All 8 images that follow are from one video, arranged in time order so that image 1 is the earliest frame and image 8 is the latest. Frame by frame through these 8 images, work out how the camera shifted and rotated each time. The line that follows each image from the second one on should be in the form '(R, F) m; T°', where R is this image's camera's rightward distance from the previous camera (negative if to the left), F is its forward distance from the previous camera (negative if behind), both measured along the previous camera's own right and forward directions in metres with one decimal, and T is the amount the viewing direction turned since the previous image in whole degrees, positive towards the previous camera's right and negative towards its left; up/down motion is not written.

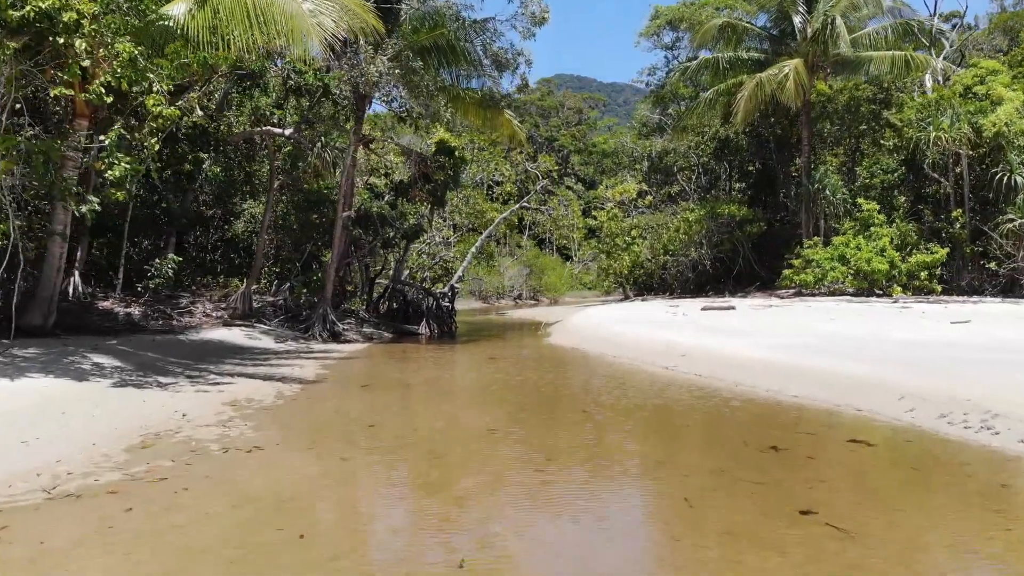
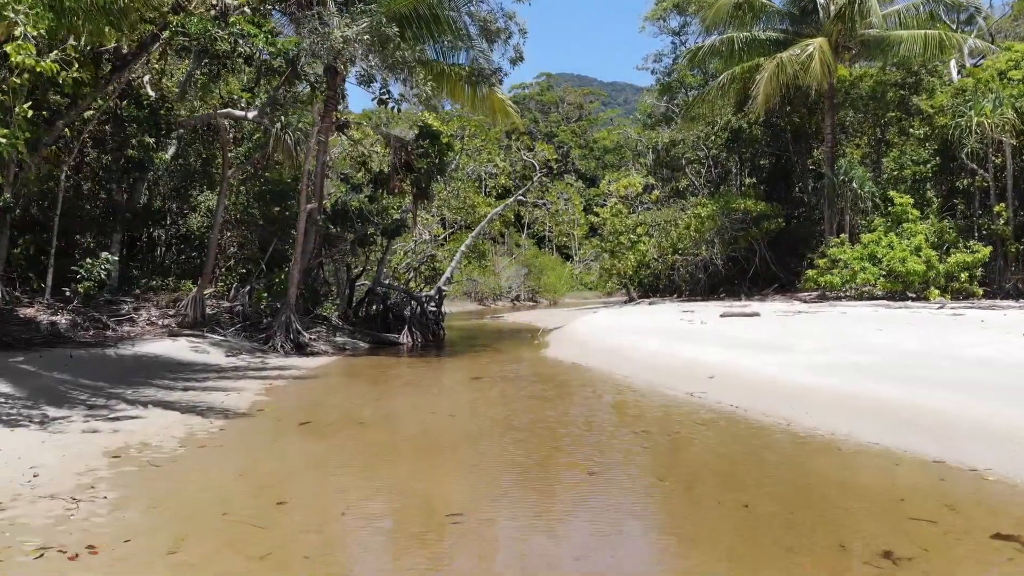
(+0.1, +2.3) m; 0°
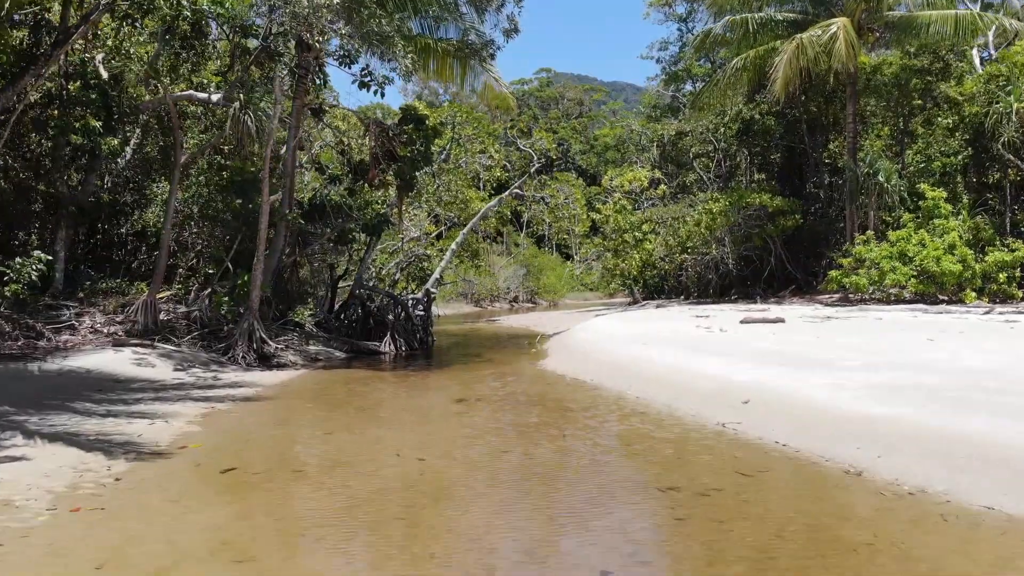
(+0.1, +1.8) m; 0°
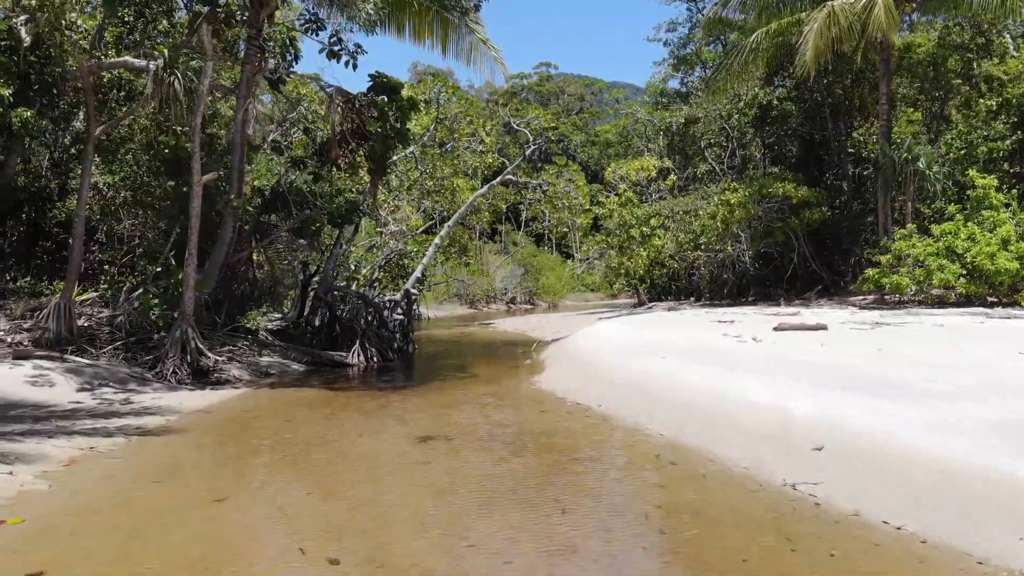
(+0.1, +2.3) m; 0°
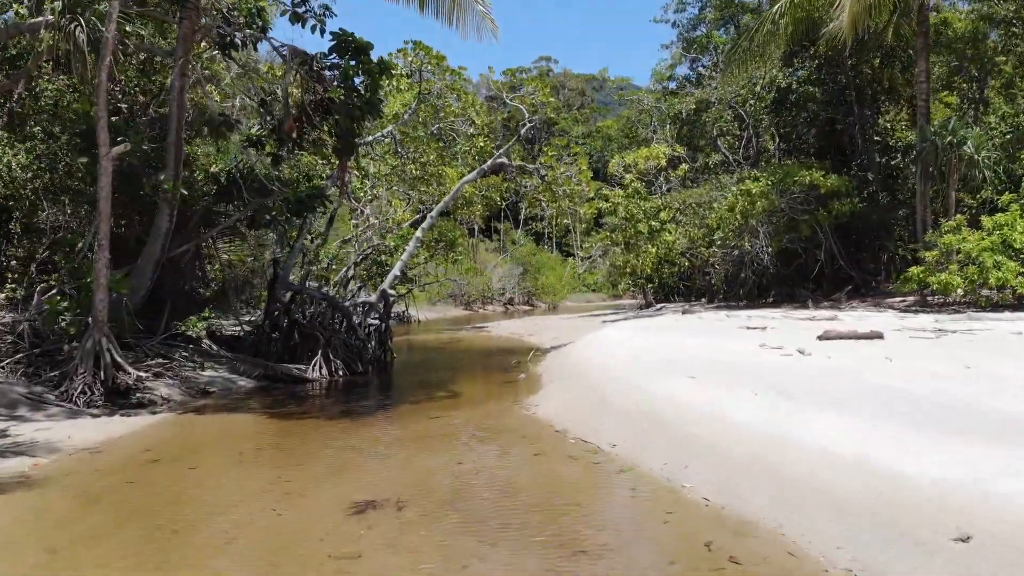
(+0.1, +2.1) m; 0°
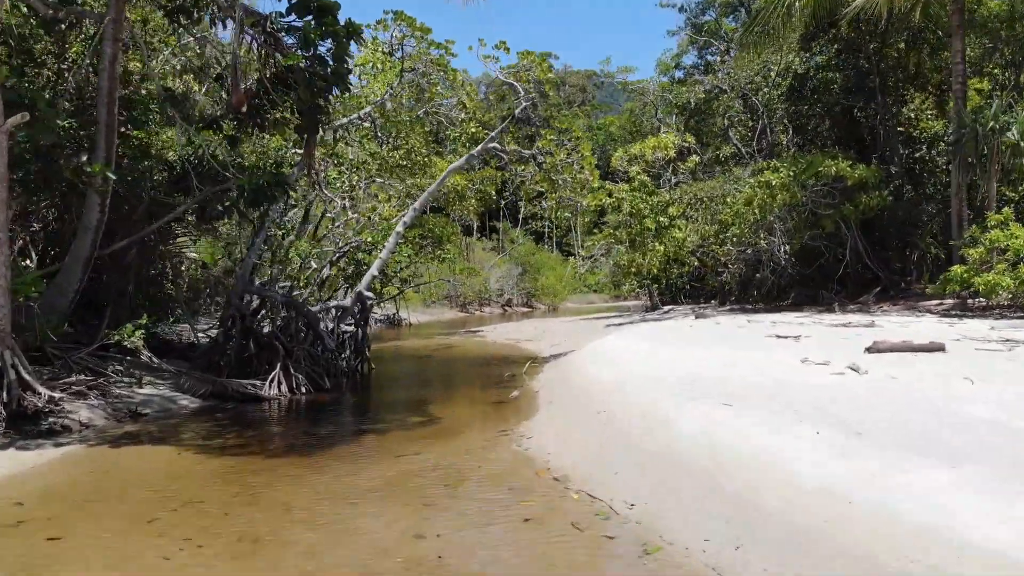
(+0.1, +1.6) m; 0°
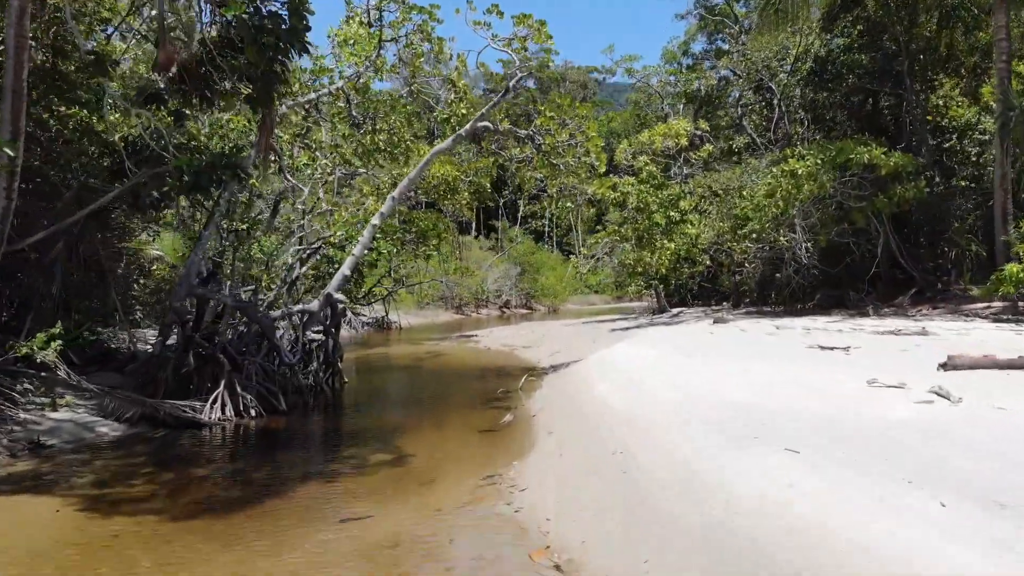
(+0.1, +1.6) m; 0°
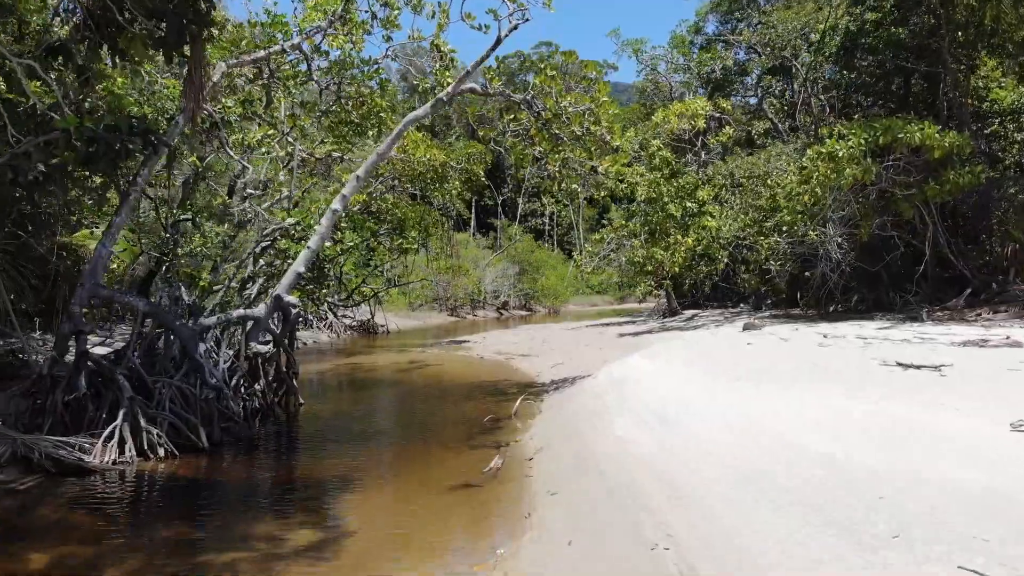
(+0.1, +1.9) m; 0°
